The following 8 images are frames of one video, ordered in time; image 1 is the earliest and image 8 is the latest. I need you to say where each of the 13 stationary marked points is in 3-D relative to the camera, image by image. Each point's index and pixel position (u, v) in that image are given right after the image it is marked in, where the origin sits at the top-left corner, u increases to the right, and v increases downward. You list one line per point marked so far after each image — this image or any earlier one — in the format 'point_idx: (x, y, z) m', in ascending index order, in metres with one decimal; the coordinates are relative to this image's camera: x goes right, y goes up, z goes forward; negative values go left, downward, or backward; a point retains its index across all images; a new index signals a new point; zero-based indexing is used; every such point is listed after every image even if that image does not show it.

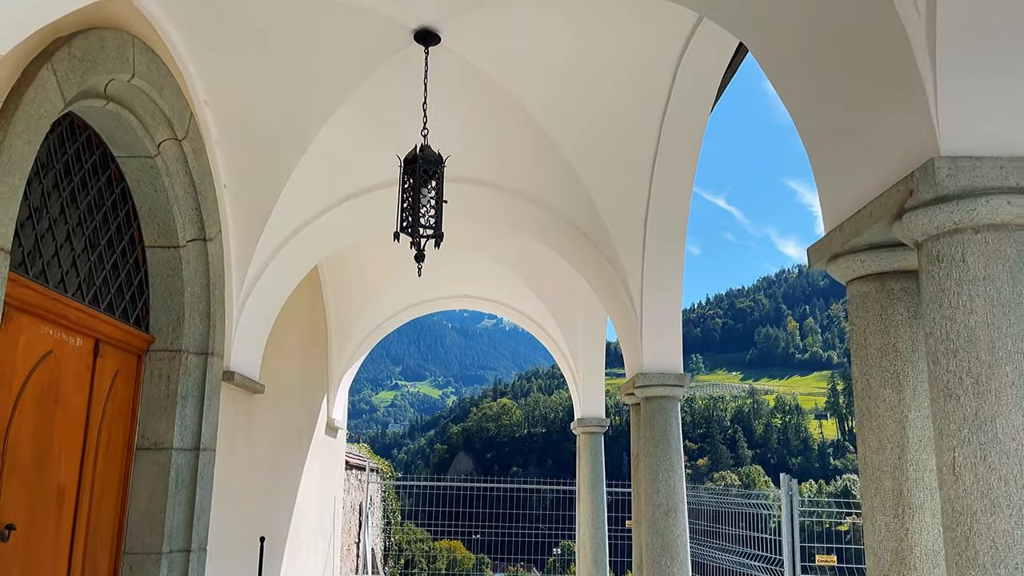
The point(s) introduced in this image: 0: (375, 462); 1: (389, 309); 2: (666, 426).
0: (-2.1, -2.6, +11.9) m
1: (-1.2, -0.2, +7.3) m
2: (+0.8, -0.8, +4.4) m
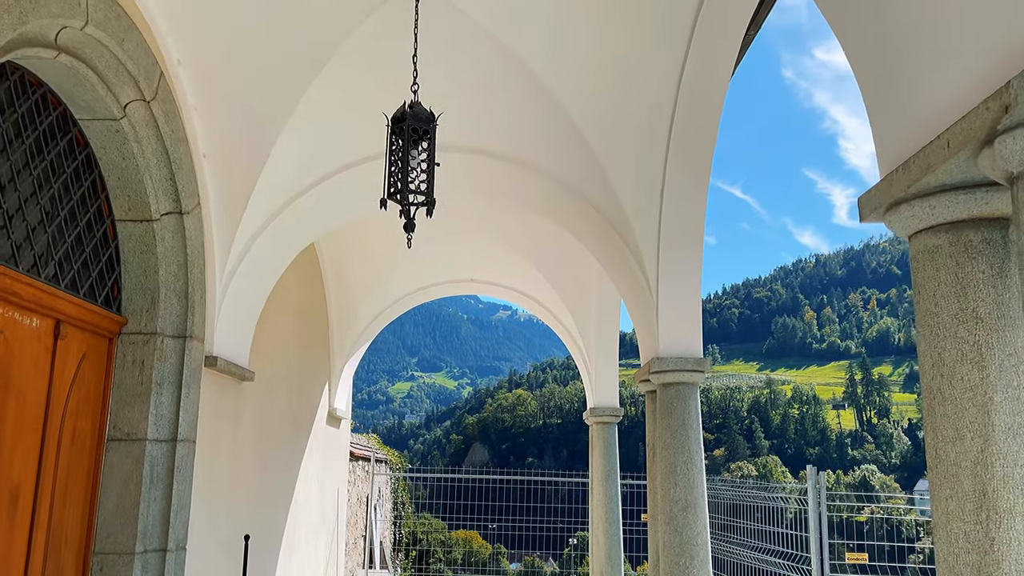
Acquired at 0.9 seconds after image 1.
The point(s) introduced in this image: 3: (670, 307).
0: (-1.9, -2.4, +11.6) m
1: (-1.1, 0.0, +7.0) m
2: (+0.9, -0.6, +4.0) m
3: (+0.9, -0.1, +4.2) m
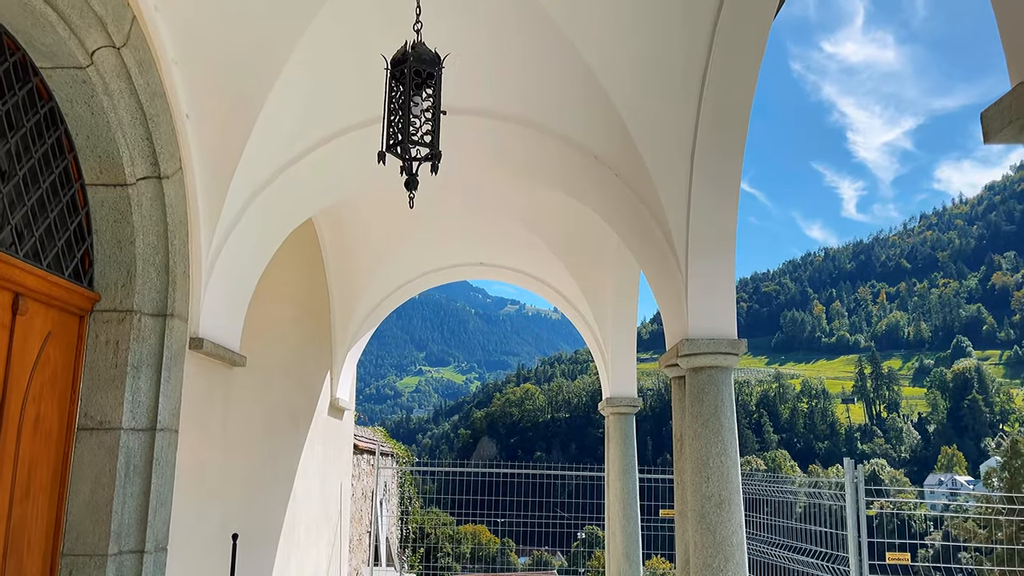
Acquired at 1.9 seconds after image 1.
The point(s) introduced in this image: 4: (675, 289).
0: (-1.8, -2.2, +11.3) m
1: (-1.0, +0.1, +6.7) m
2: (+0.9, -0.5, +3.6) m
3: (+0.9, 0.0, +3.8) m
4: (+0.8, 0.0, +3.9) m
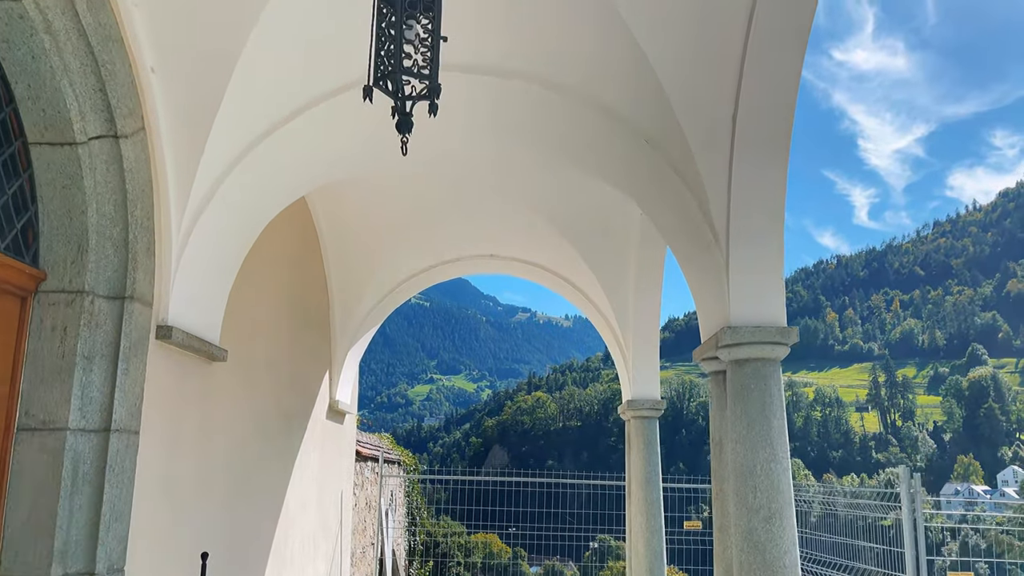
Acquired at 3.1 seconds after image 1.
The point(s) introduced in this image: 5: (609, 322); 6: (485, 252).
0: (-1.6, -2.3, +10.8) m
1: (-0.9, +0.1, +6.2) m
2: (+1.0, -0.4, +3.1) m
3: (+1.0, +0.1, +3.3) m
4: (+0.9, +0.1, +3.4) m
5: (+0.8, -0.3, +6.3) m
6: (-0.2, +0.3, +6.4) m
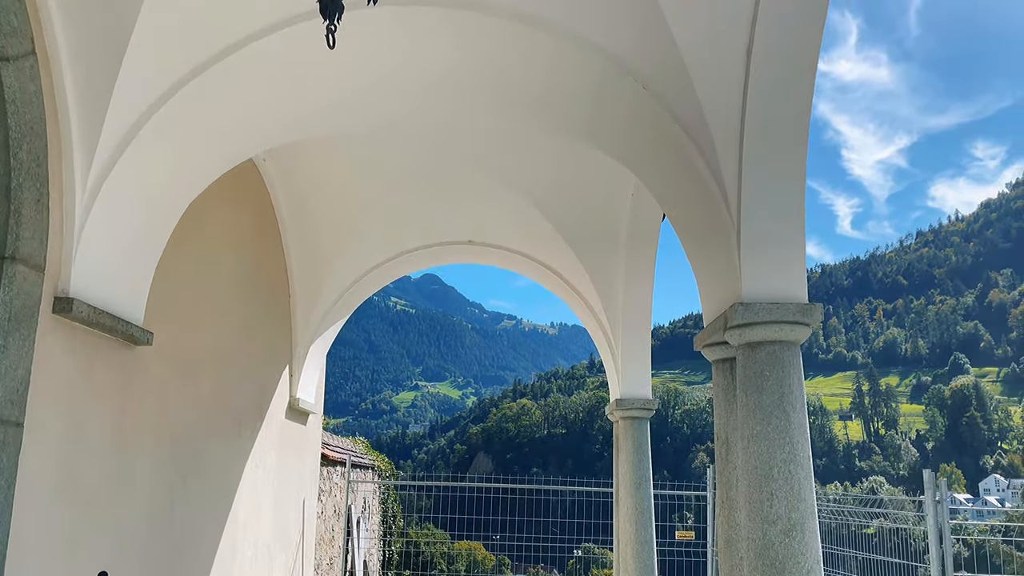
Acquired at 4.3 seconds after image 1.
0: (-1.8, -2.2, +10.3) m
1: (-1.0, +0.2, +5.7) m
2: (+0.9, -0.3, +2.6) m
3: (+0.9, +0.2, +2.8) m
4: (+0.8, +0.2, +3.0) m
5: (+0.6, -0.2, +5.8) m
6: (-0.4, +0.4, +5.9) m
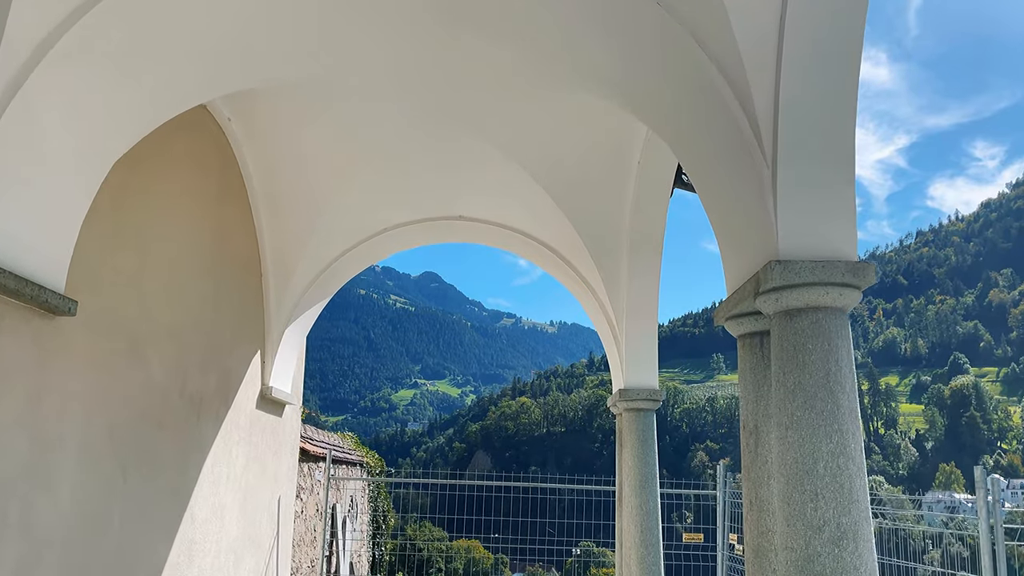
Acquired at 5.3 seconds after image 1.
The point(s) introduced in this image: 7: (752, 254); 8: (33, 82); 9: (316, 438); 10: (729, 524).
0: (-1.9, -2.0, +9.8) m
1: (-1.1, +0.4, +5.2) m
2: (+0.9, -0.2, +2.2) m
3: (+0.9, +0.4, +2.3) m
4: (+0.7, +0.3, +2.5) m
5: (+0.6, -0.1, +5.3) m
6: (-0.4, +0.5, +5.5) m
7: (+0.8, +0.1, +2.5) m
8: (-1.4, +0.6, +2.3) m
9: (-1.9, -1.4, +7.5) m
10: (+1.7, -1.8, +6.1) m
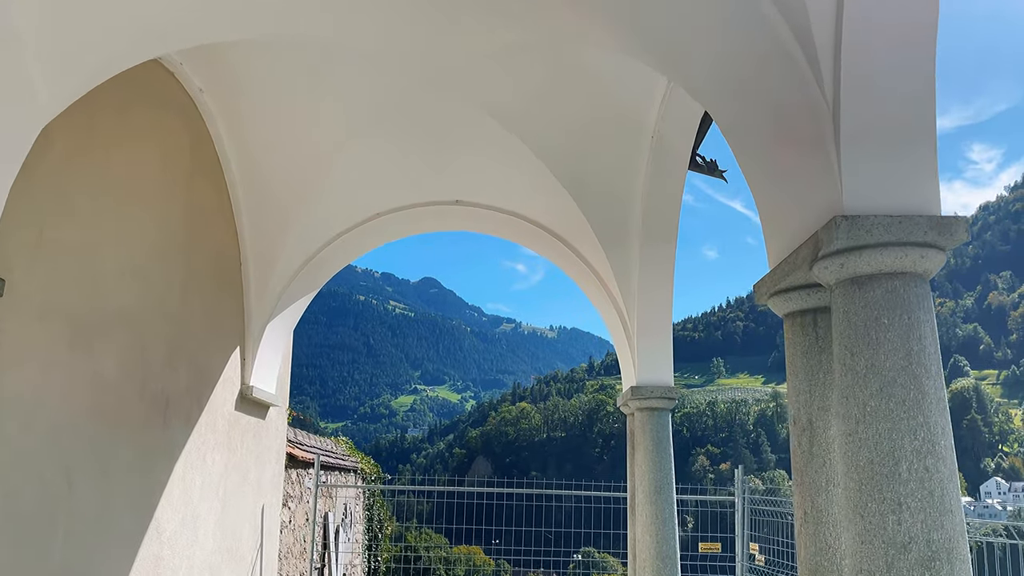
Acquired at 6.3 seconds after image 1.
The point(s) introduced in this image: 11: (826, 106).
0: (-1.9, -2.0, +9.4) m
1: (-1.1, +0.4, +4.8) m
2: (+0.9, -0.1, +1.7) m
3: (+0.9, +0.4, +1.9) m
4: (+0.8, +0.4, +2.1) m
5: (+0.6, 0.0, +4.9) m
6: (-0.4, +0.6, +5.0) m
7: (+0.8, +0.2, +2.1) m
8: (-1.4, +0.7, +1.9) m
9: (-1.8, -1.4, +7.1) m
10: (+1.7, -1.8, +5.7) m
11: (+0.8, +0.4, +2.0) m
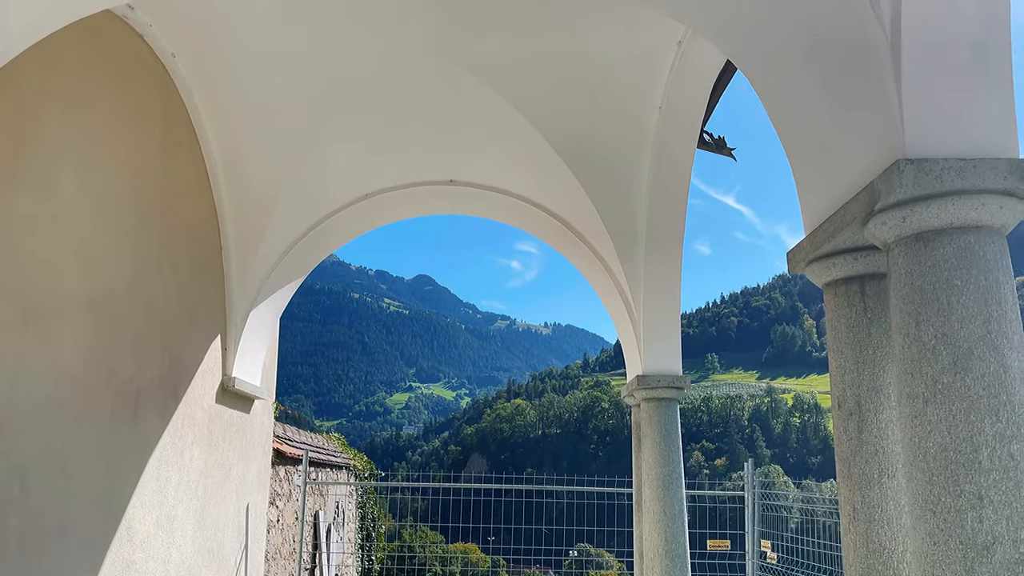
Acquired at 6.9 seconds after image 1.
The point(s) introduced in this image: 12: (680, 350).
0: (-1.9, -1.9, +9.1) m
1: (-1.1, +0.5, +4.5) m
2: (+0.9, 0.0, +1.5) m
3: (+0.9, +0.5, +1.7) m
4: (+0.8, +0.5, +1.8) m
5: (+0.6, +0.1, +4.7) m
6: (-0.4, +0.7, +4.8) m
7: (+0.8, +0.3, +1.8) m
8: (-1.4, +0.7, +1.7) m
9: (-1.9, -1.3, +6.8) m
10: (+1.7, -1.7, +5.5) m
11: (+0.8, +0.5, +1.7) m
12: (+0.9, -0.4, +4.4) m
